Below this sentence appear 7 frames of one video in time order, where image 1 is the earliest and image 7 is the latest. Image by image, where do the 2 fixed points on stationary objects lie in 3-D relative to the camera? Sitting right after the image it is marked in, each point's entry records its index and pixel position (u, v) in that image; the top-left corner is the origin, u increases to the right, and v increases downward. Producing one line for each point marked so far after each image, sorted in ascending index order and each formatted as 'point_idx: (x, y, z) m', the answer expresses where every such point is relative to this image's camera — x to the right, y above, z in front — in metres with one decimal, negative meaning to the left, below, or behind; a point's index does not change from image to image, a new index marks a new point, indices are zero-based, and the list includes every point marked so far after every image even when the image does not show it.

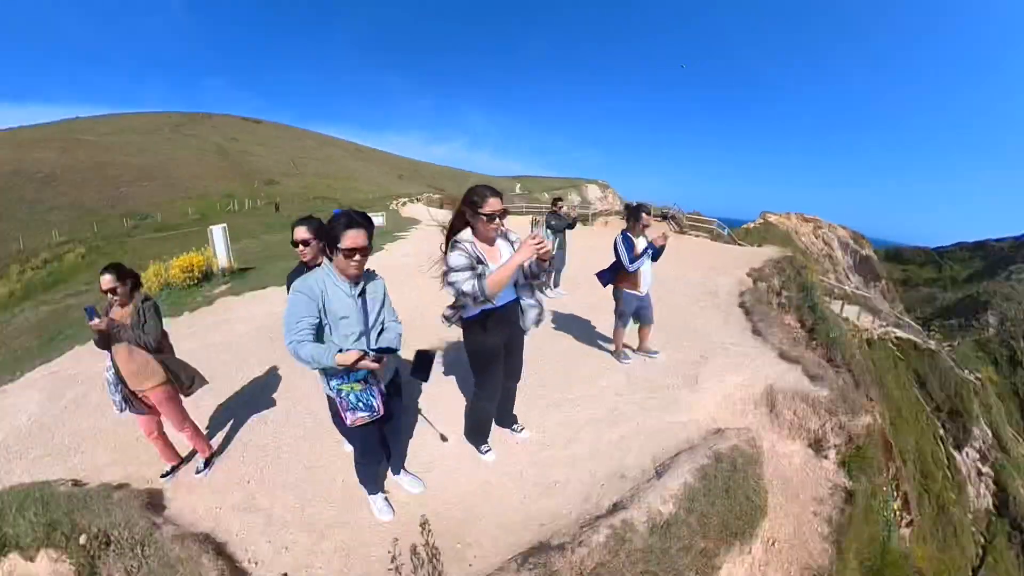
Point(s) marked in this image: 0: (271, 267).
0: (-6.9, +0.5, +14.8) m
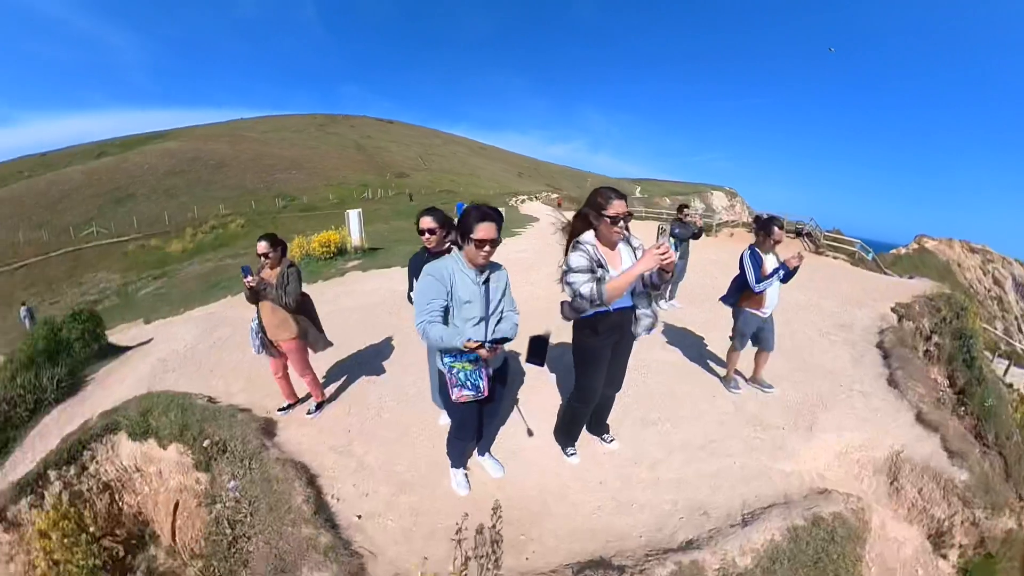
0: (-3.6, +1.1, +15.9) m
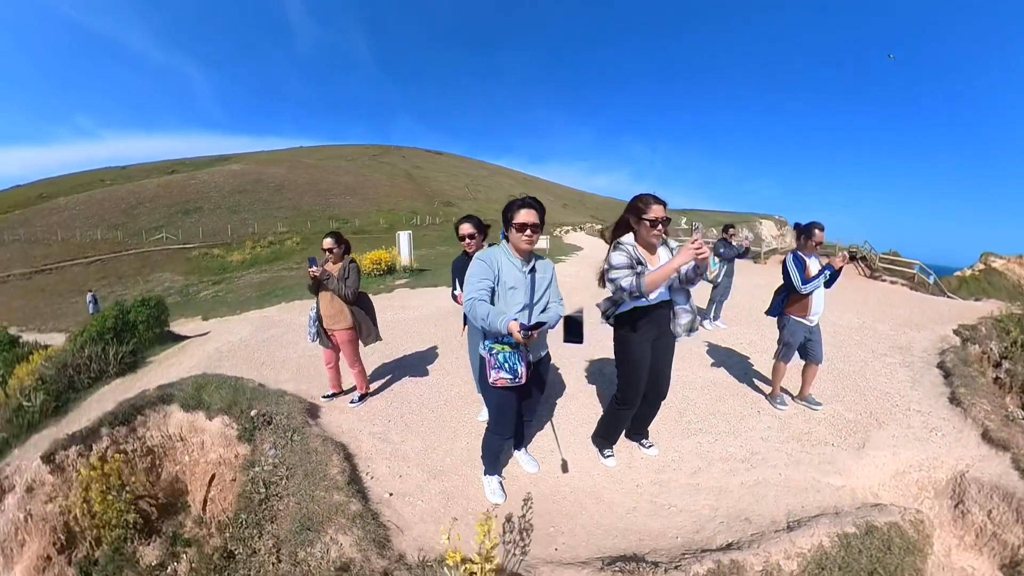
0: (-2.2, +0.6, +16.2) m
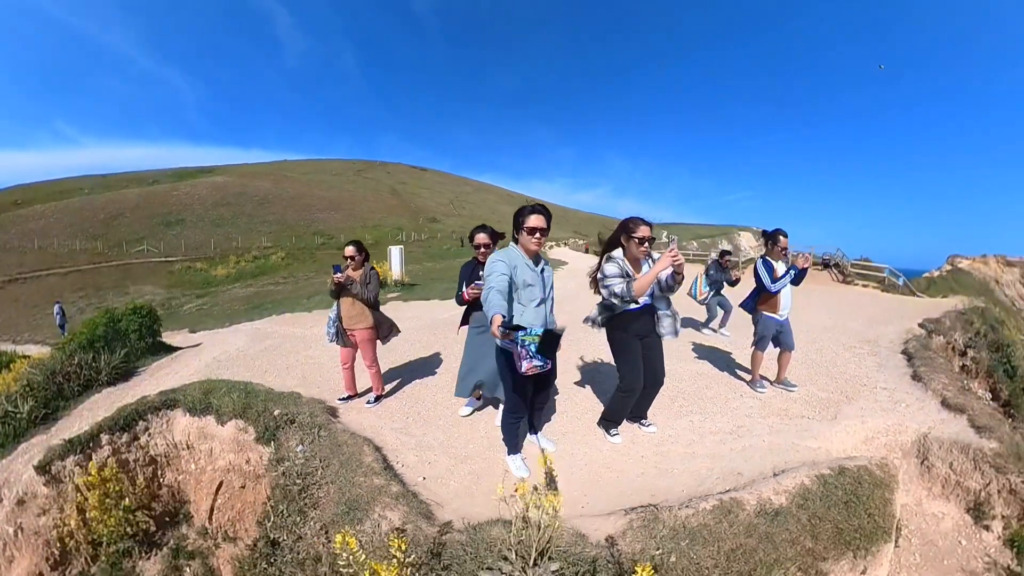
0: (-2.6, +0.3, +16.6) m
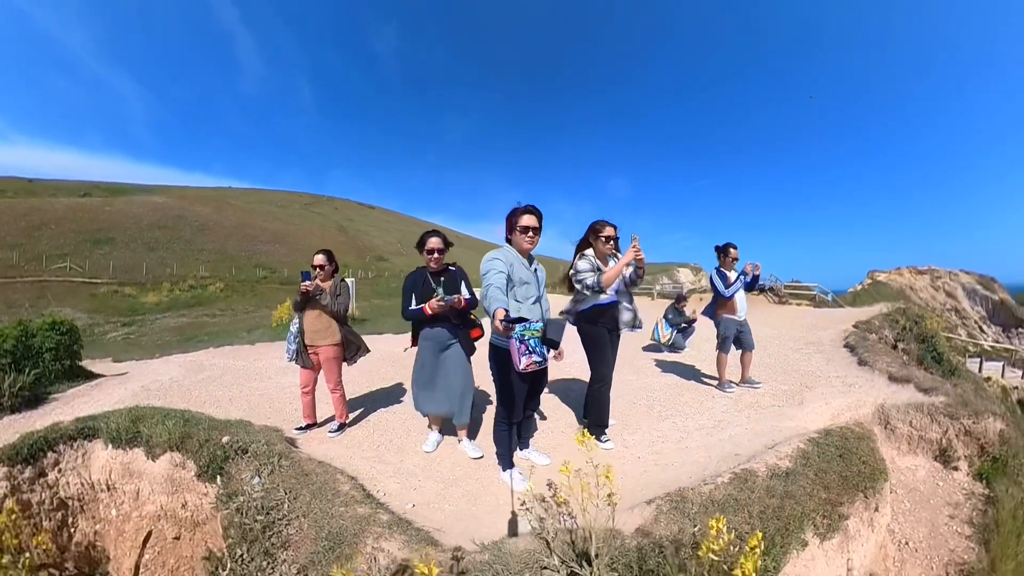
0: (-4.3, -1.1, +16.2) m
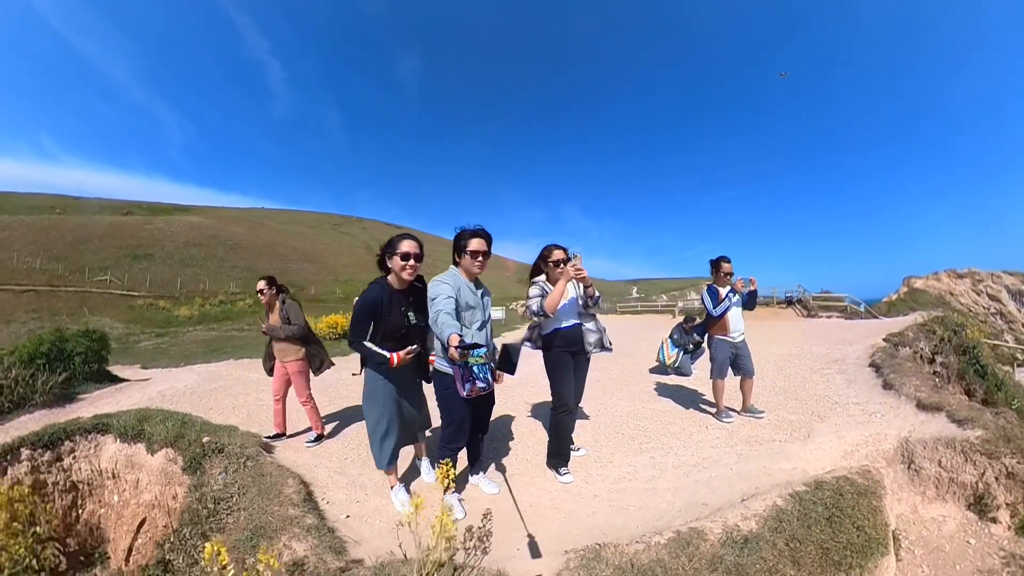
0: (-3.8, -1.6, +15.9) m
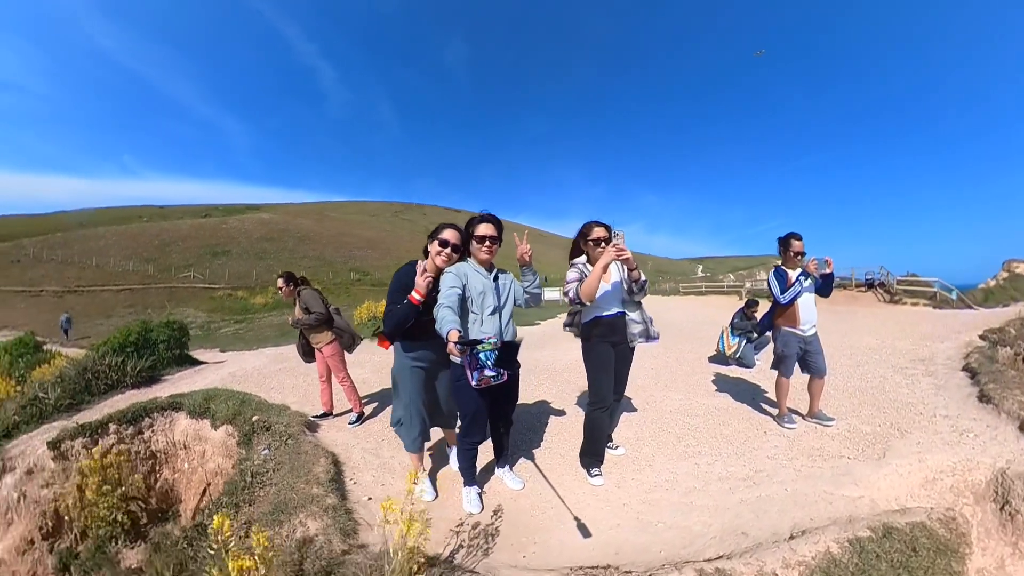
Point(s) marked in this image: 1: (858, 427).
0: (-1.9, -1.1, +16.1) m
1: (+3.5, -1.2, +4.6) m
